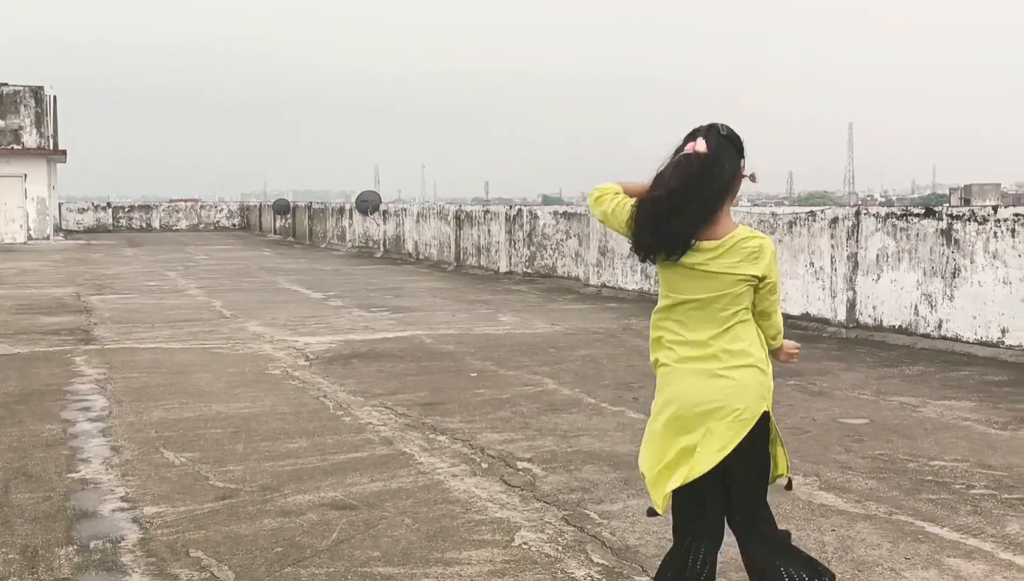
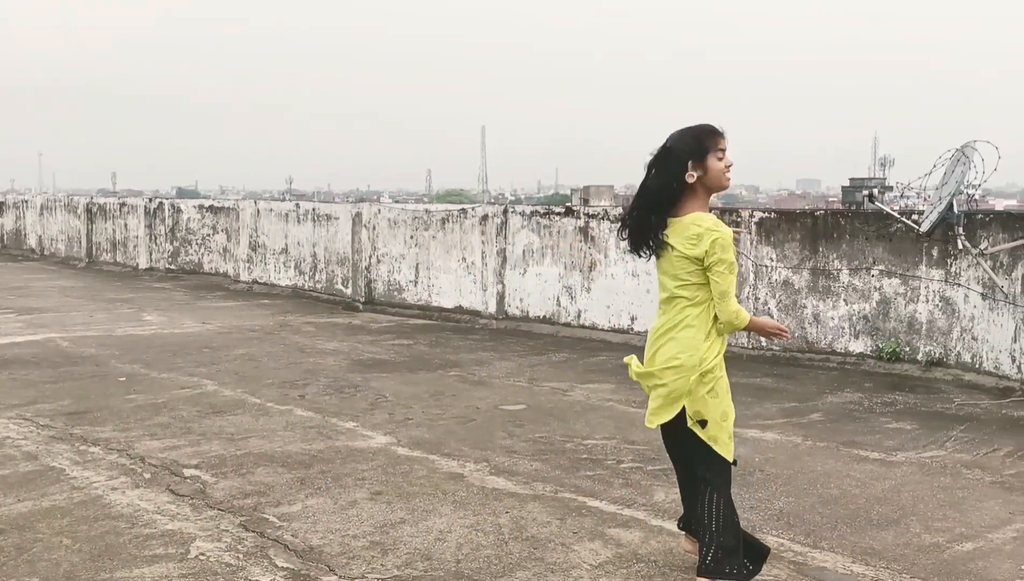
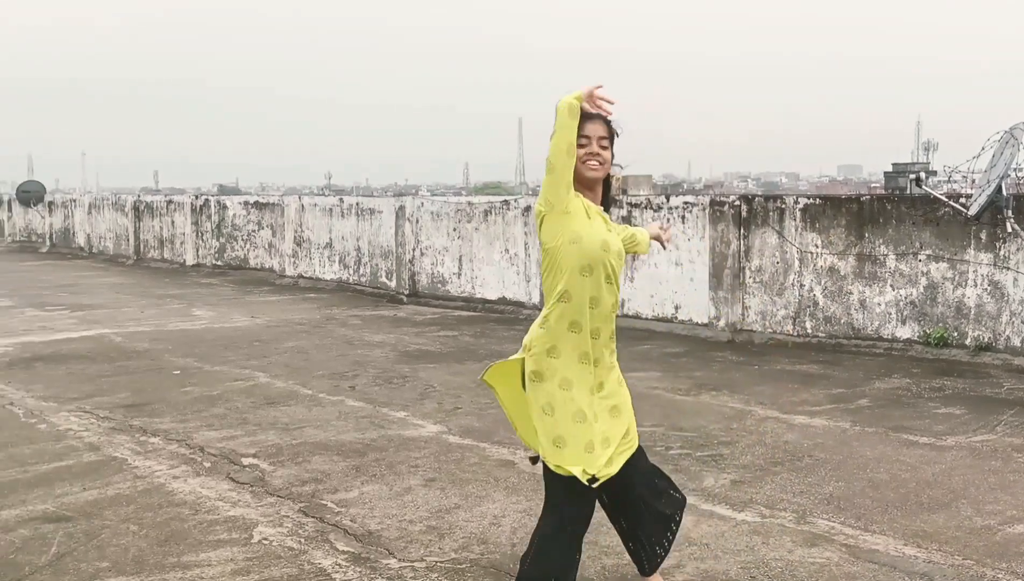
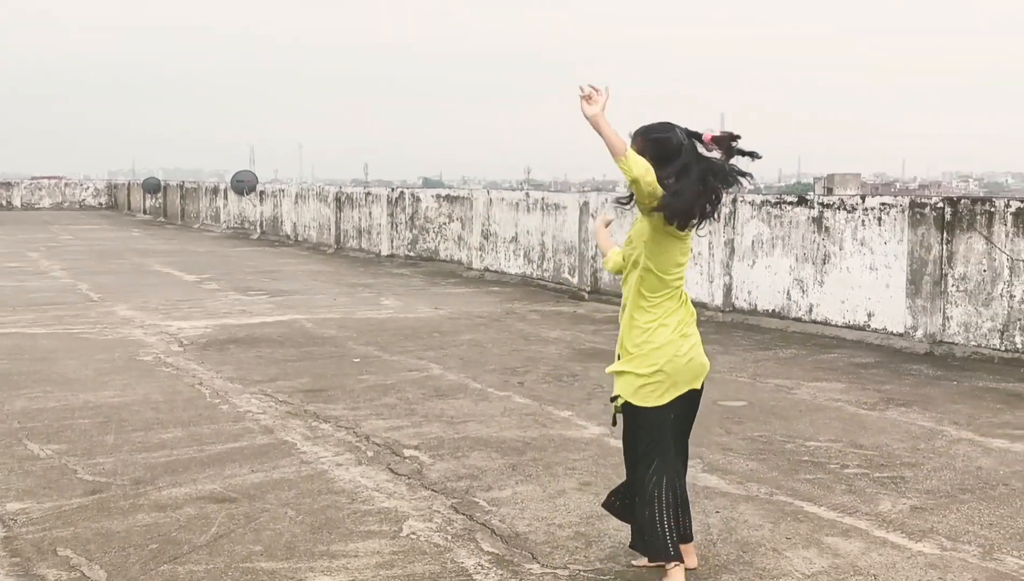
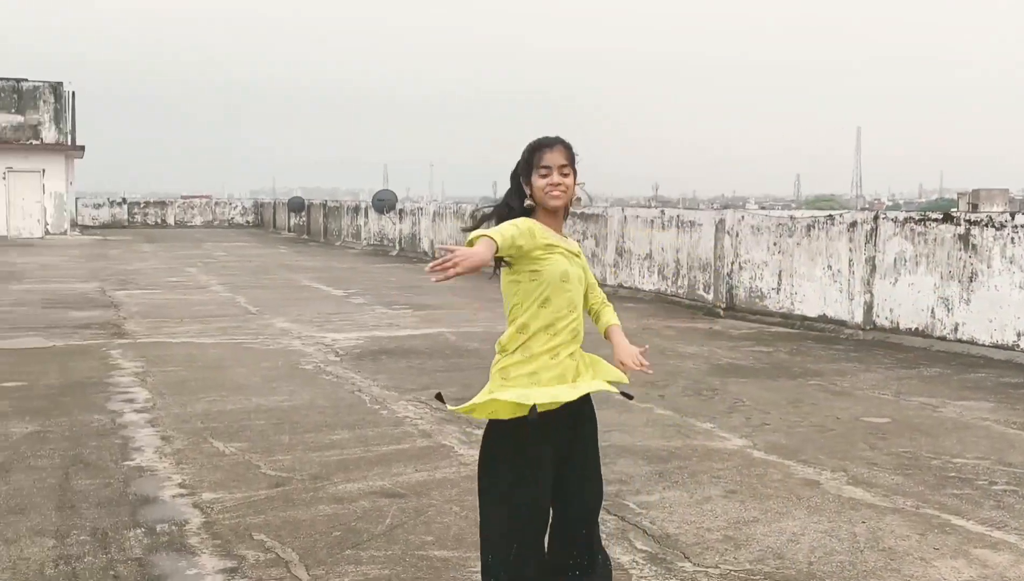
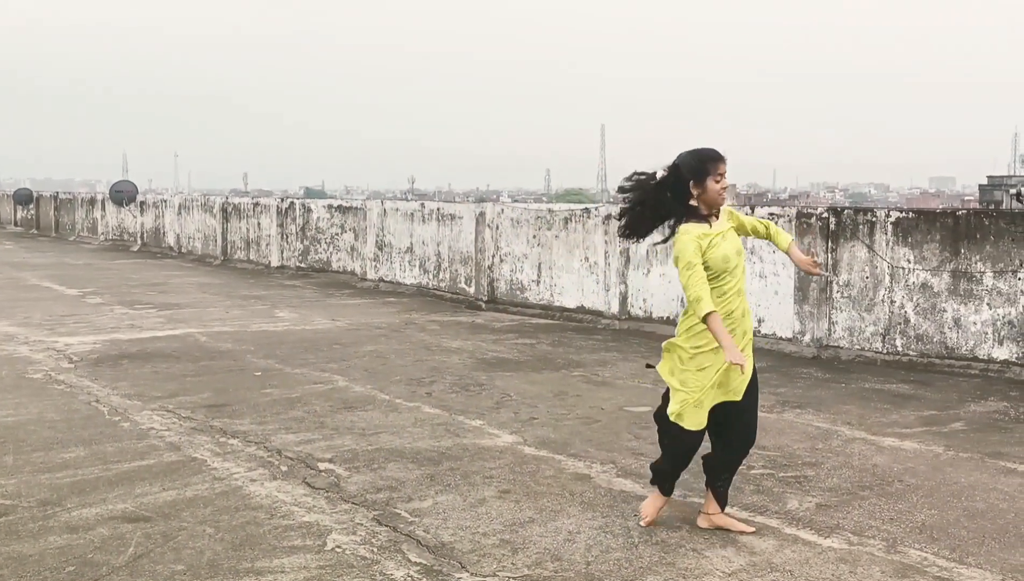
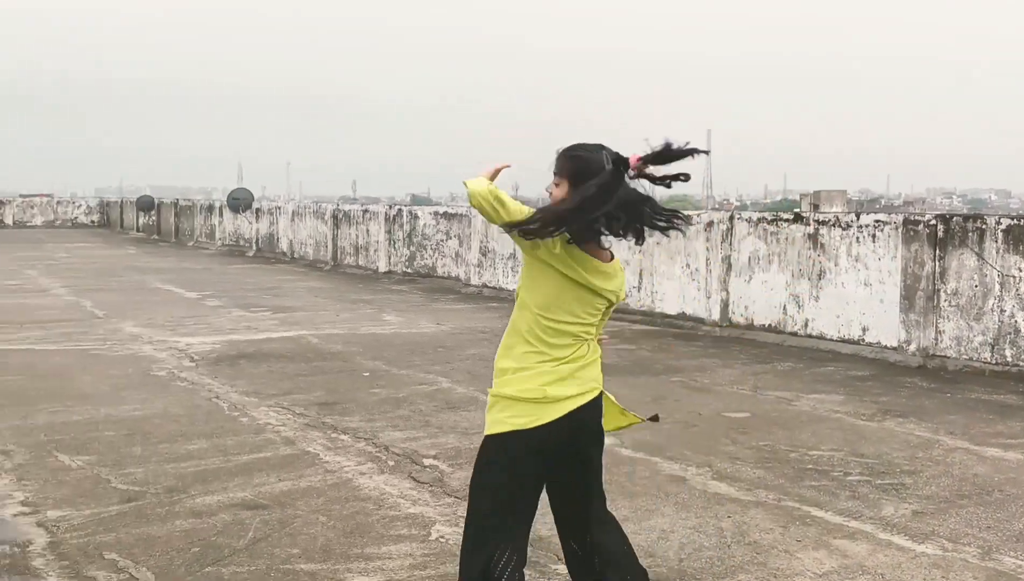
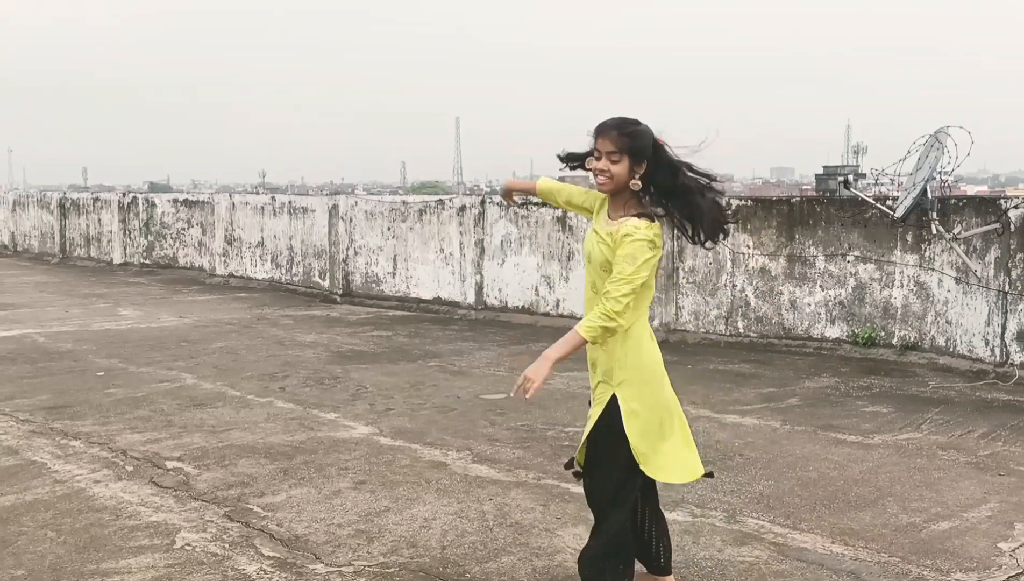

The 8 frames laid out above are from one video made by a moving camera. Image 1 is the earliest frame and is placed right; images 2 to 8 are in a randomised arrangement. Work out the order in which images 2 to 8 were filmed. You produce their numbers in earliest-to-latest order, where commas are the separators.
4, 6, 2, 8, 3, 7, 5
